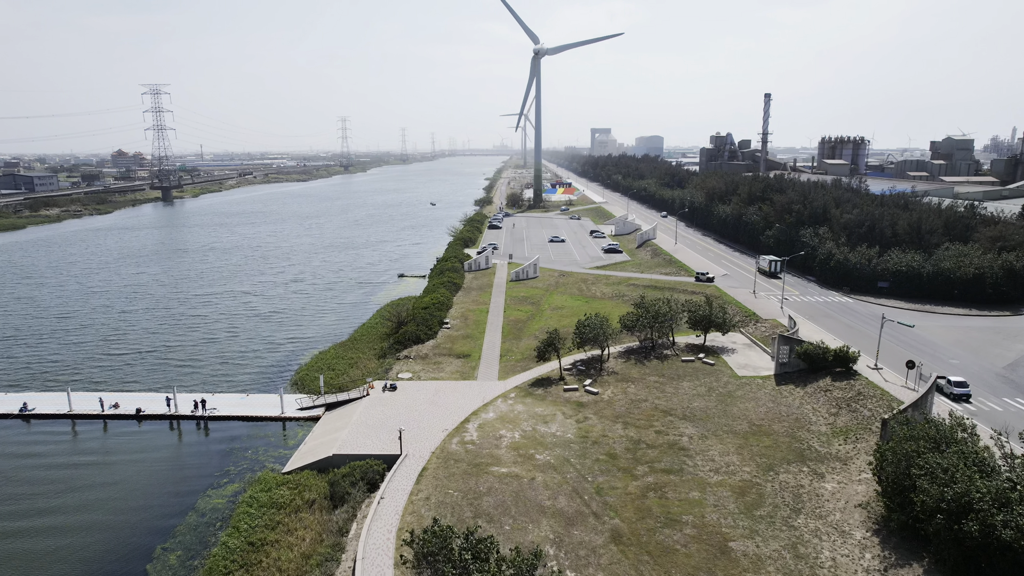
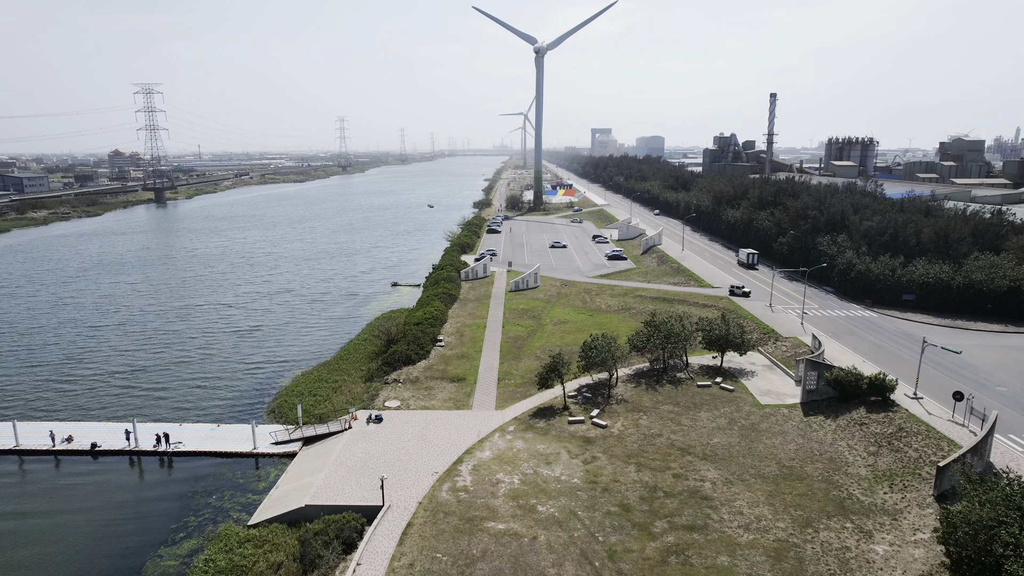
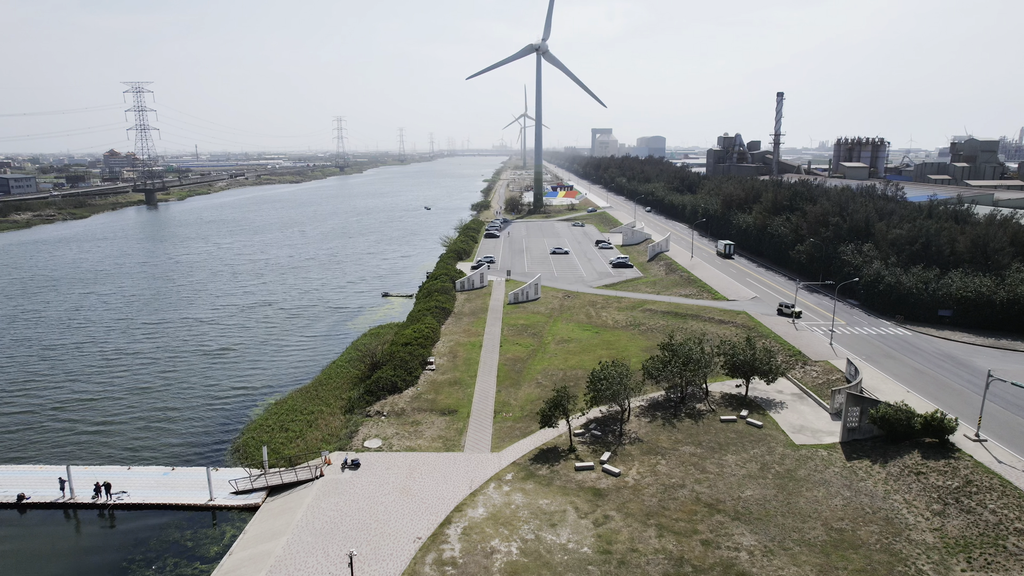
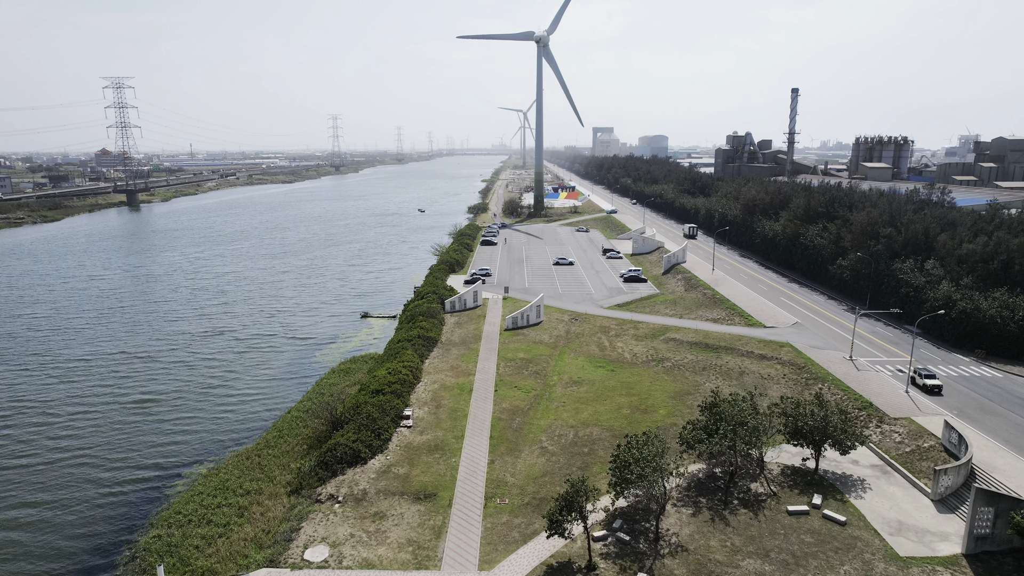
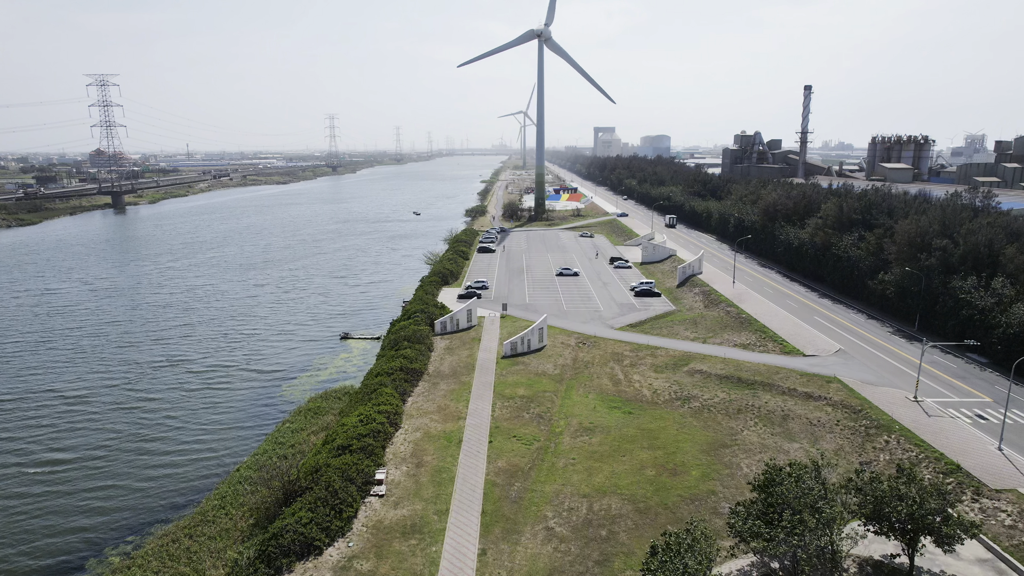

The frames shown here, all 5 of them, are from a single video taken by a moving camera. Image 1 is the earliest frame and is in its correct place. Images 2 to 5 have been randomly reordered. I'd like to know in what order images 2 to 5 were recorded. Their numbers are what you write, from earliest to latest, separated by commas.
2, 3, 4, 5
